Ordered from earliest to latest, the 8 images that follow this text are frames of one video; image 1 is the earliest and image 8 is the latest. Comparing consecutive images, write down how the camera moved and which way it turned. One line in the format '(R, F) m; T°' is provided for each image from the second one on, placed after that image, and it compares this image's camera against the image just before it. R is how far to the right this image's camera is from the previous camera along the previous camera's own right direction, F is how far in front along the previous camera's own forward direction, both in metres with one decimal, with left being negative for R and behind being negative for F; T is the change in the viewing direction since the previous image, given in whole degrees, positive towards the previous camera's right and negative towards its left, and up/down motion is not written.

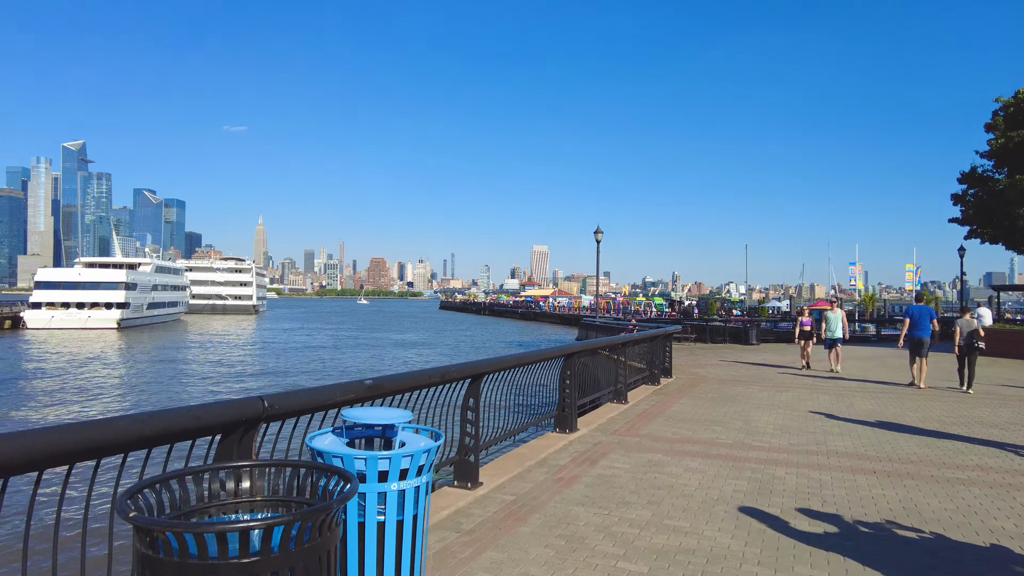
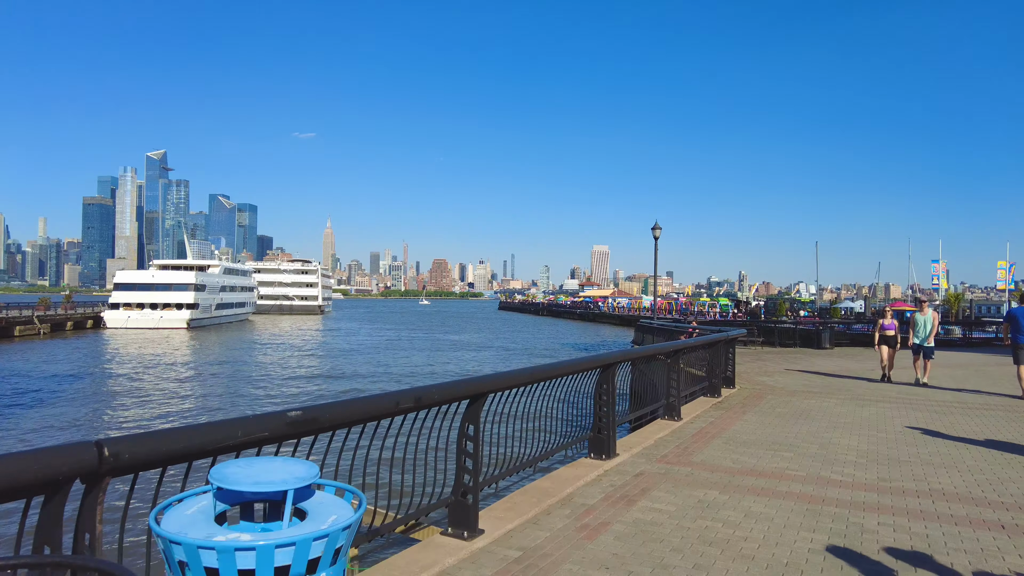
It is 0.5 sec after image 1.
(+0.3, +1.1) m; -6°
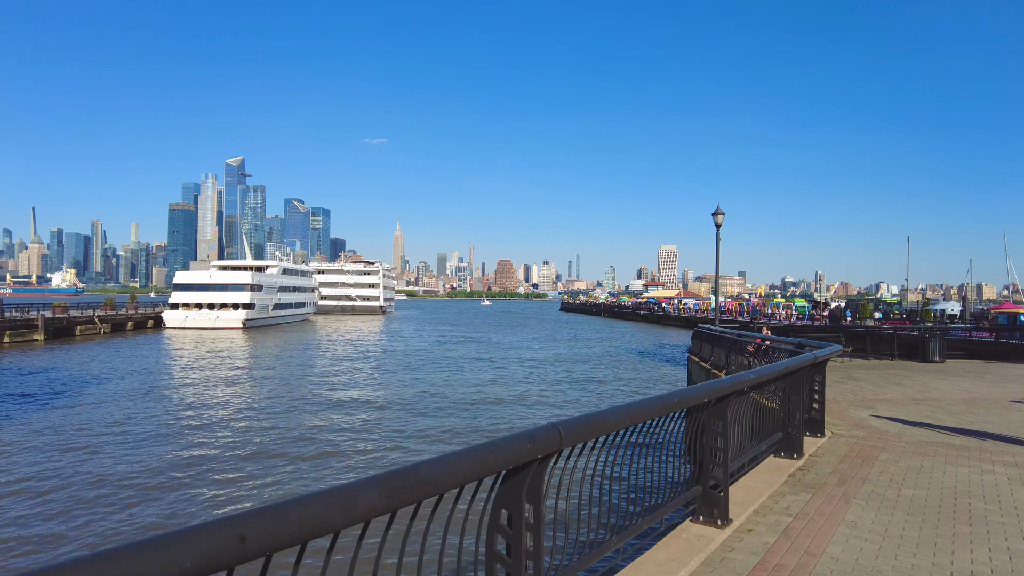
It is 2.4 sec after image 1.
(+1.2, +3.7) m; -6°
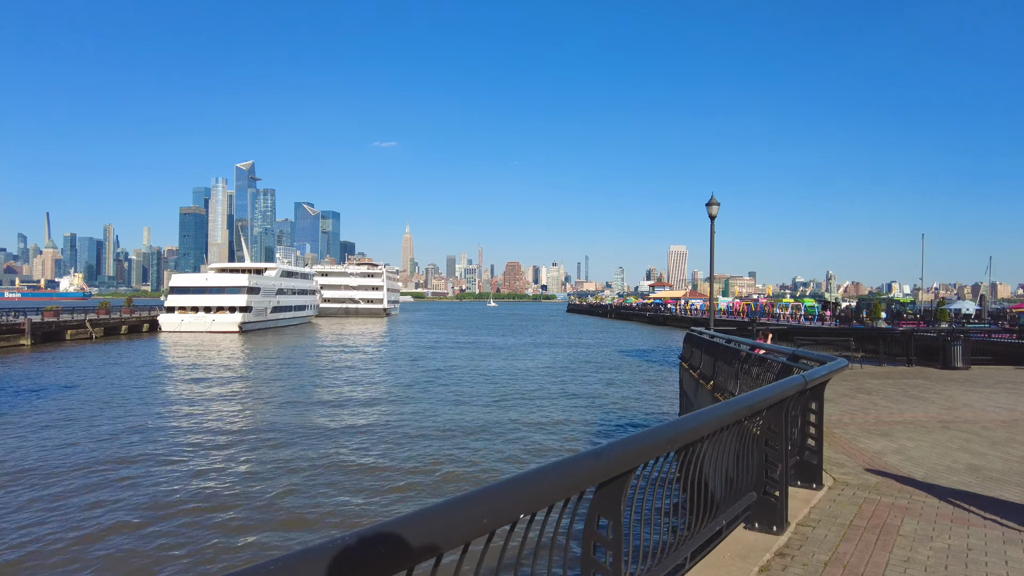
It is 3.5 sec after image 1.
(+1.1, +2.0) m; -1°
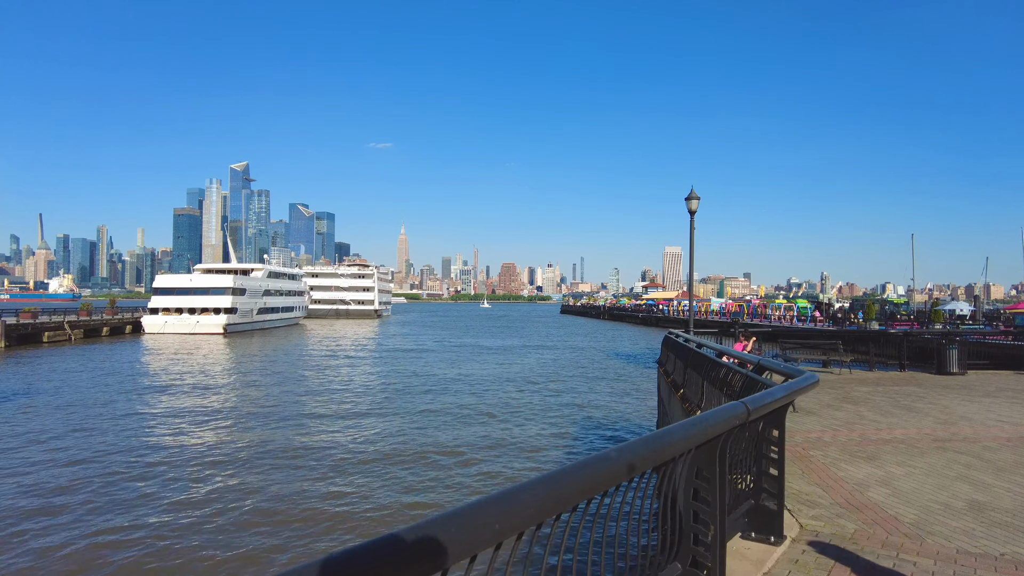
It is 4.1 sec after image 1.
(+0.8, +1.2) m; 0°
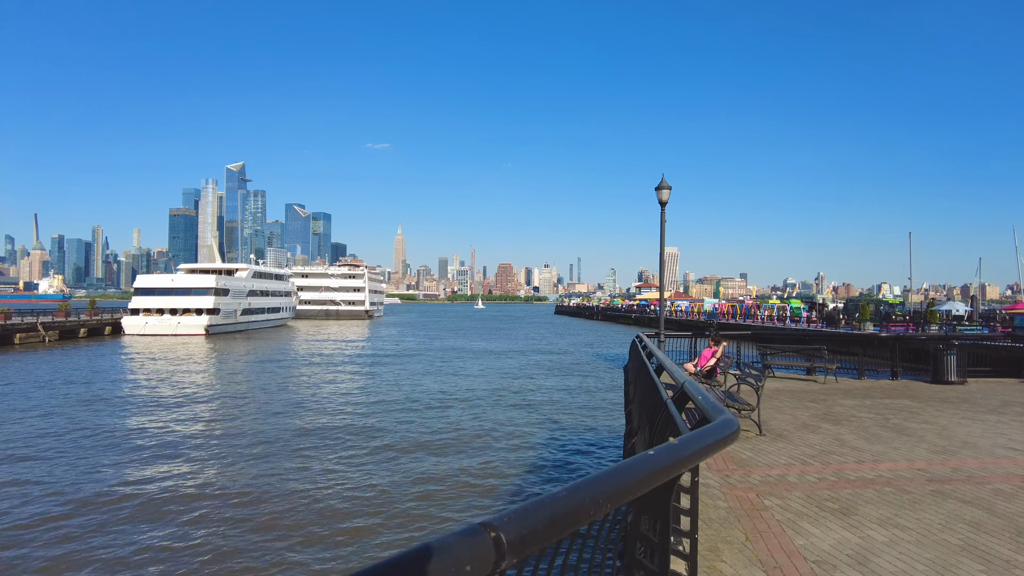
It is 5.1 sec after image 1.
(+1.1, +1.6) m; 0°
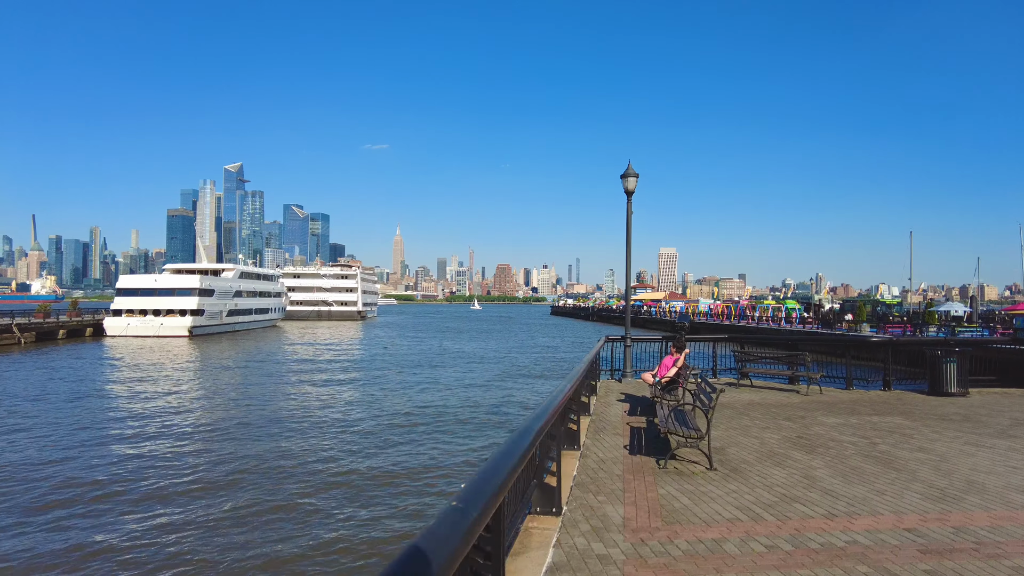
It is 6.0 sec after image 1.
(+1.1, +1.6) m; 0°
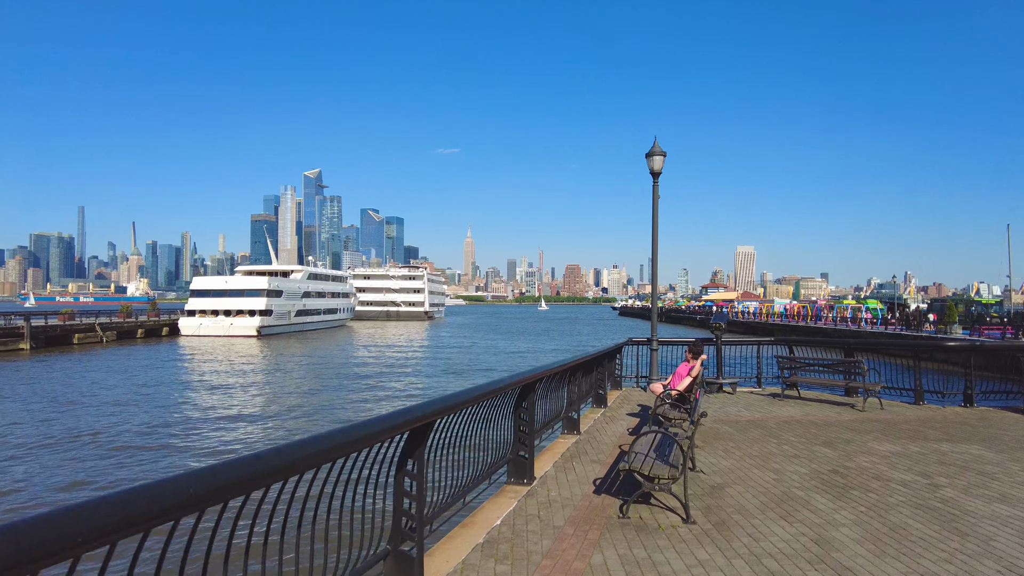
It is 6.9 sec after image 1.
(+1.2, +1.5) m; -7°
